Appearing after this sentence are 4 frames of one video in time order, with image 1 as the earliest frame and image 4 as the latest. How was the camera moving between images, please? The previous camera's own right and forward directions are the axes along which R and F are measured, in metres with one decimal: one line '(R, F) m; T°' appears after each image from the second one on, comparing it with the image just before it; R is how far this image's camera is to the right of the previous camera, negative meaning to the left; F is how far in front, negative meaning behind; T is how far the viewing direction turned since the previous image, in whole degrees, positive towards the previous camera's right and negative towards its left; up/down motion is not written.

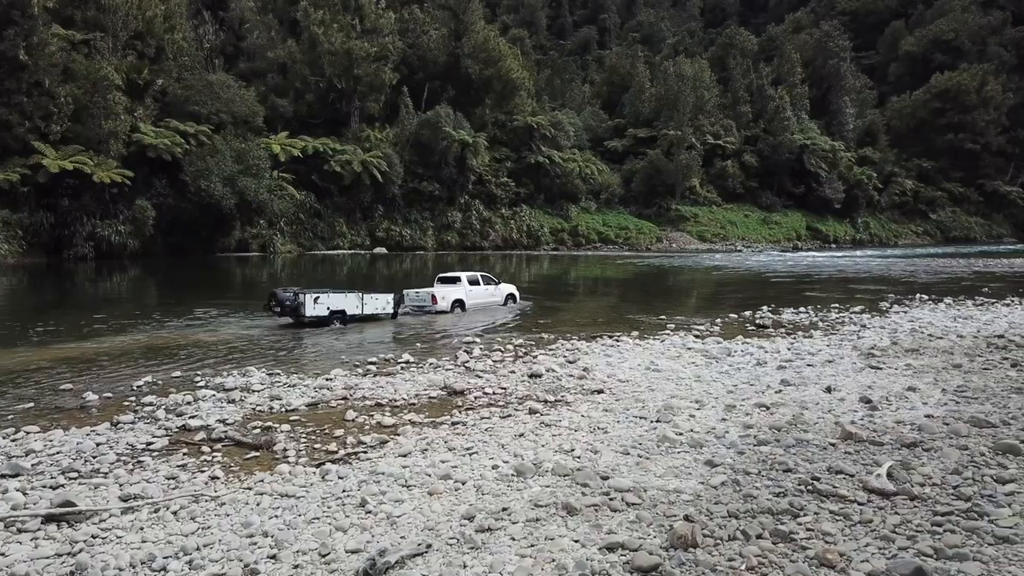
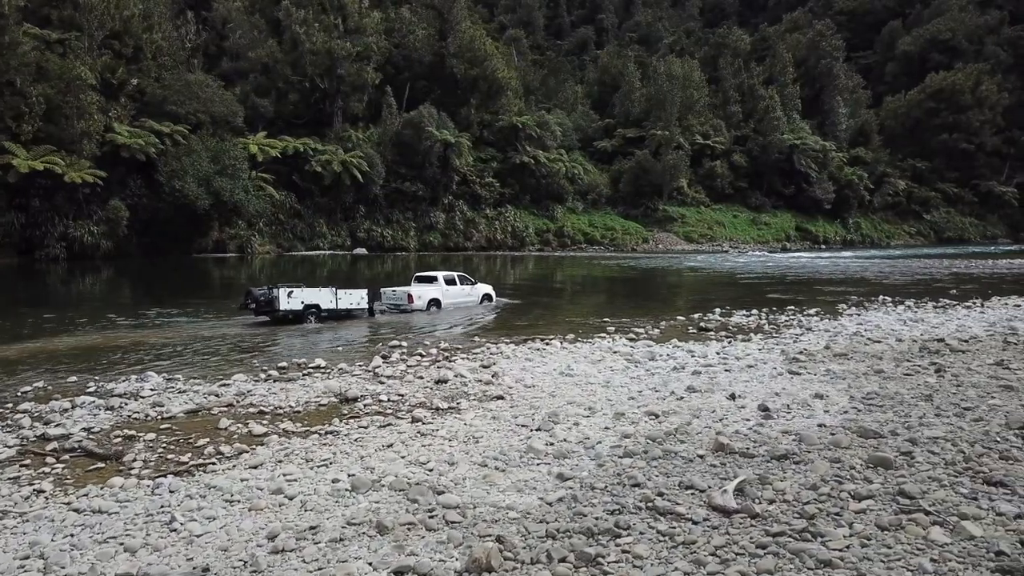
(+1.1, +0.3) m; 0°
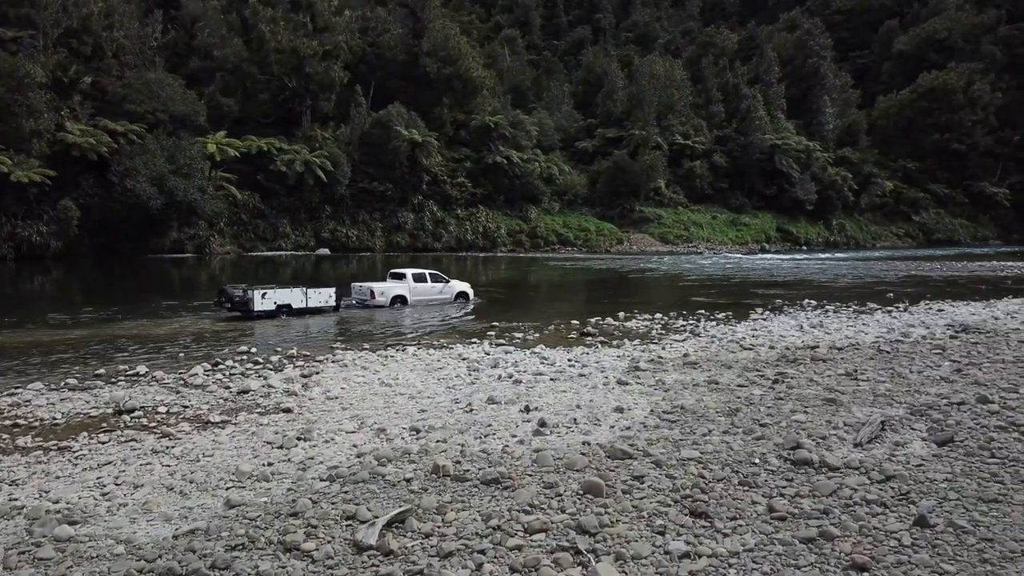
(+2.2, +0.6) m; -1°
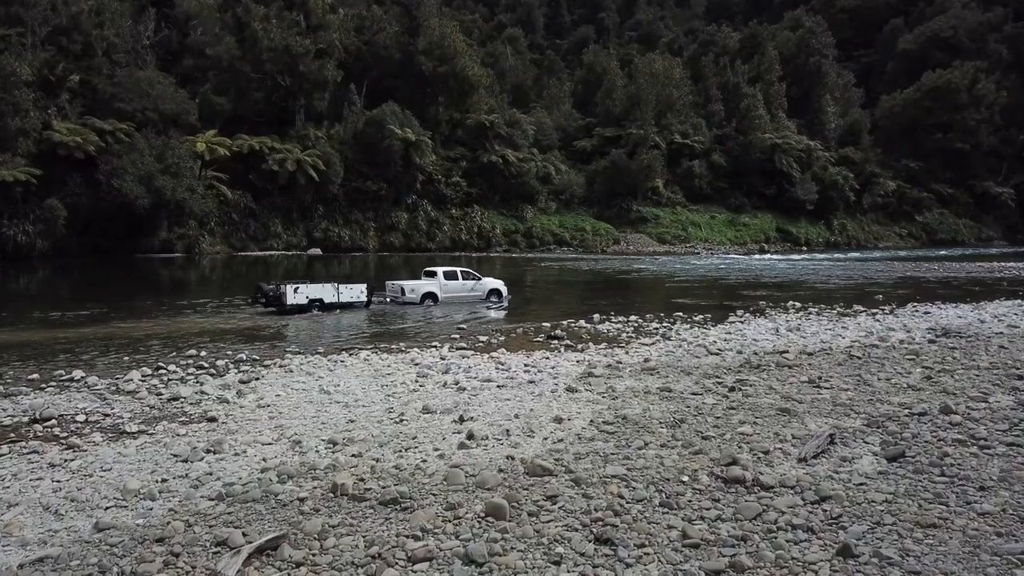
(+0.7, +0.4) m; 0°
